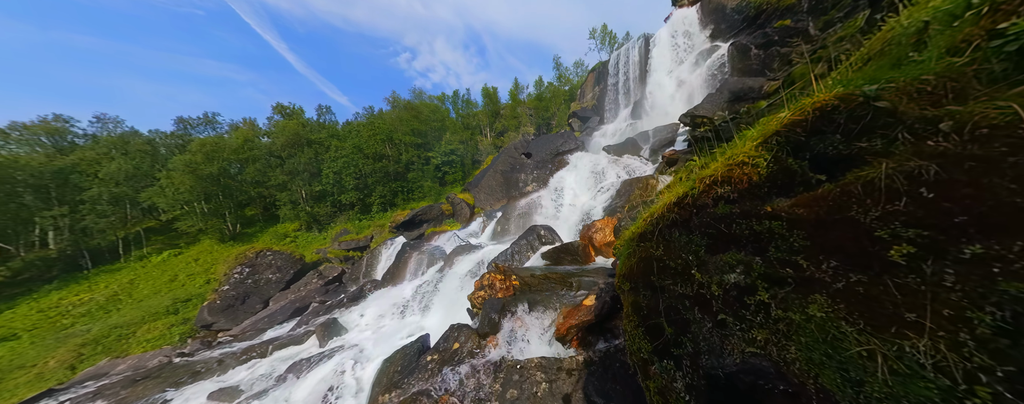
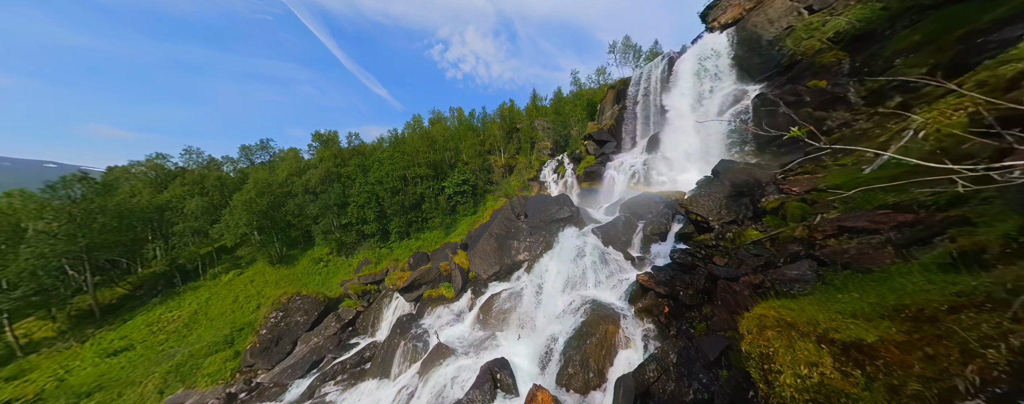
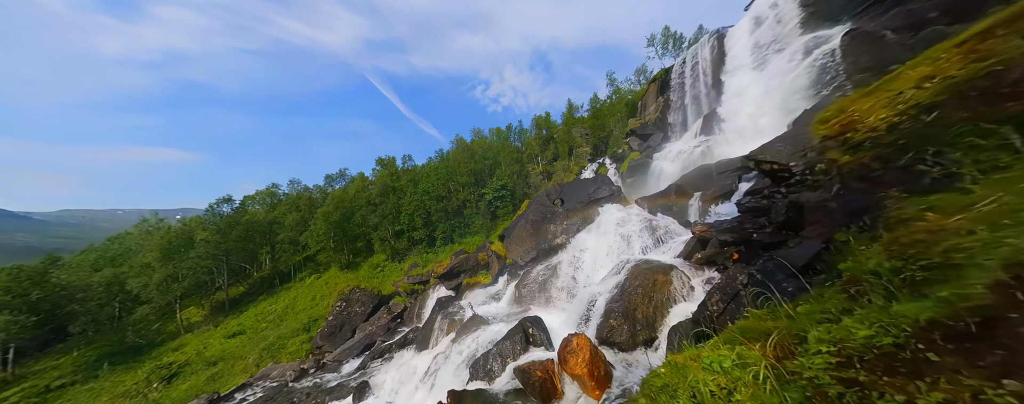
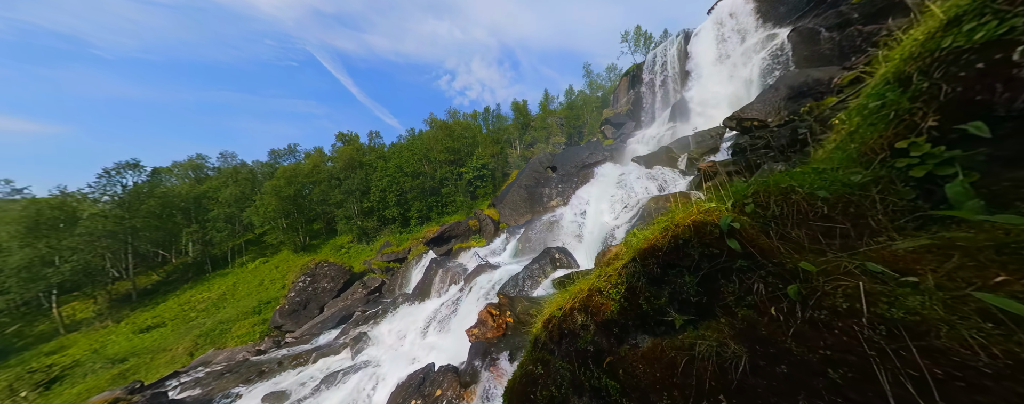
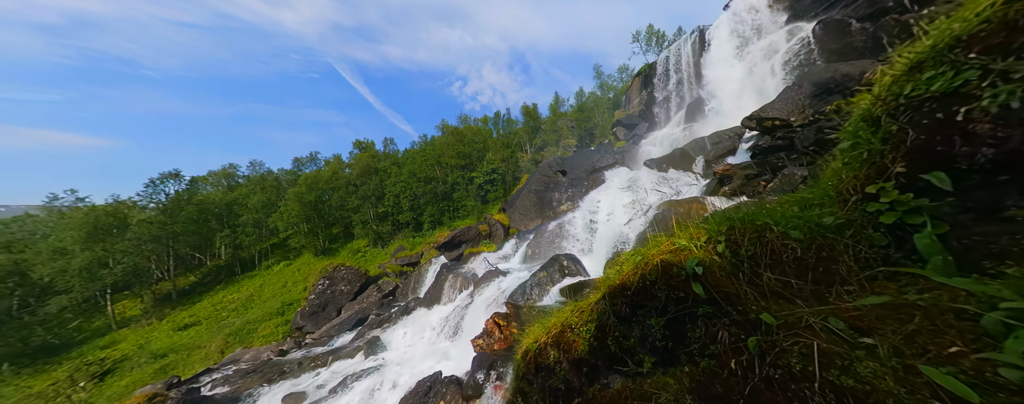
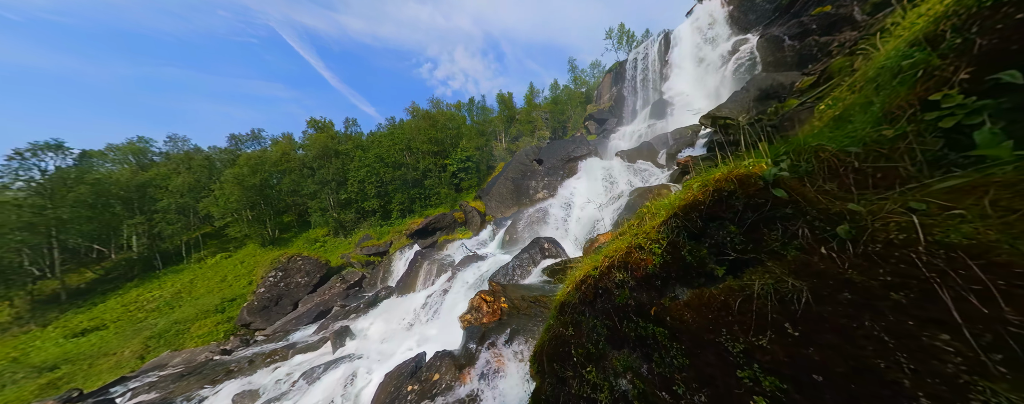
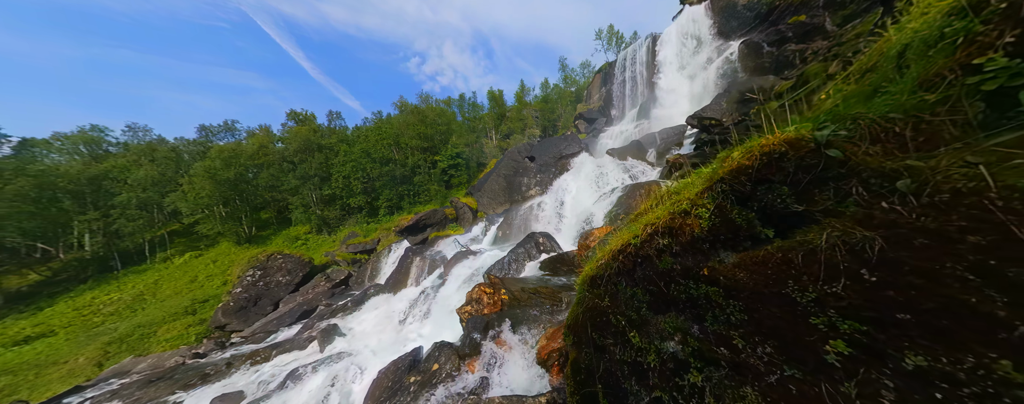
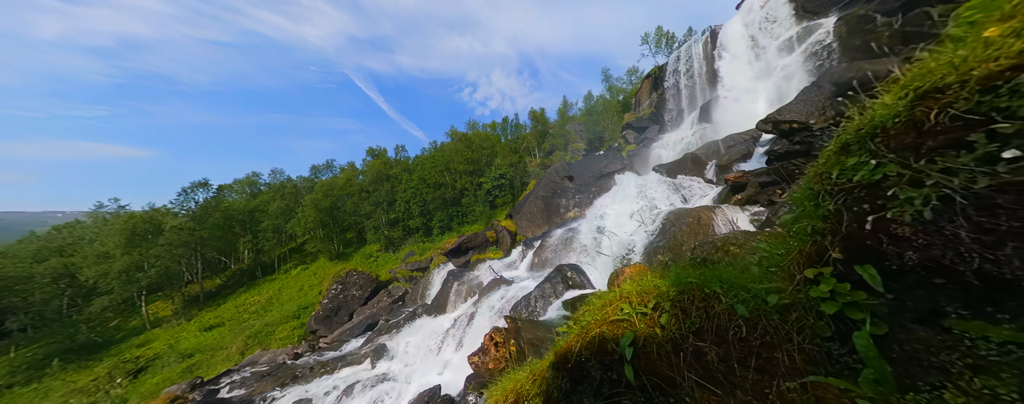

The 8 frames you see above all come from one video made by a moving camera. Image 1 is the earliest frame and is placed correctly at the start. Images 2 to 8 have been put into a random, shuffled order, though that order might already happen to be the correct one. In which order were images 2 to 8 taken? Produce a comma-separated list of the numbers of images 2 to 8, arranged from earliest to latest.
7, 6, 4, 5, 8, 3, 2
